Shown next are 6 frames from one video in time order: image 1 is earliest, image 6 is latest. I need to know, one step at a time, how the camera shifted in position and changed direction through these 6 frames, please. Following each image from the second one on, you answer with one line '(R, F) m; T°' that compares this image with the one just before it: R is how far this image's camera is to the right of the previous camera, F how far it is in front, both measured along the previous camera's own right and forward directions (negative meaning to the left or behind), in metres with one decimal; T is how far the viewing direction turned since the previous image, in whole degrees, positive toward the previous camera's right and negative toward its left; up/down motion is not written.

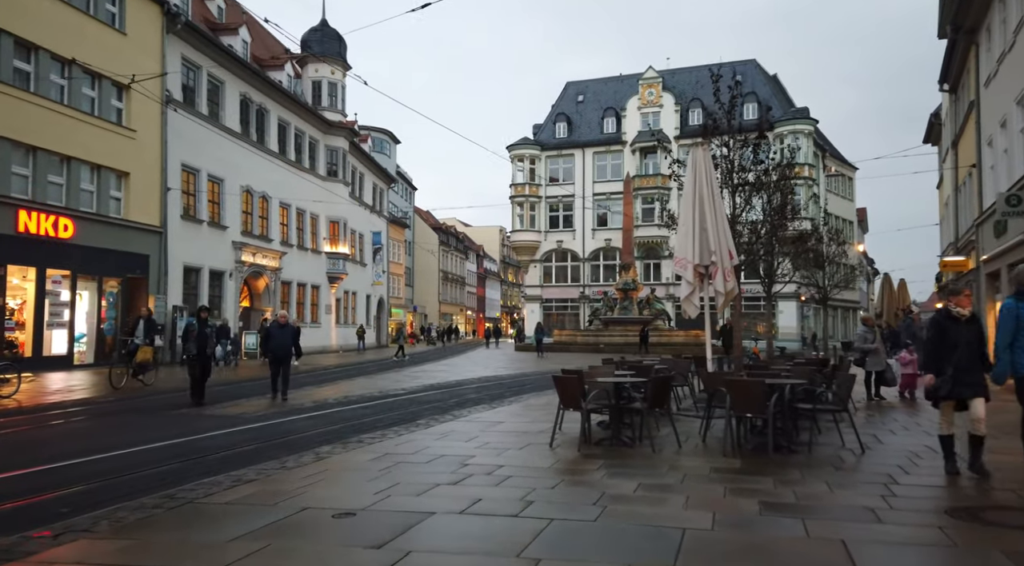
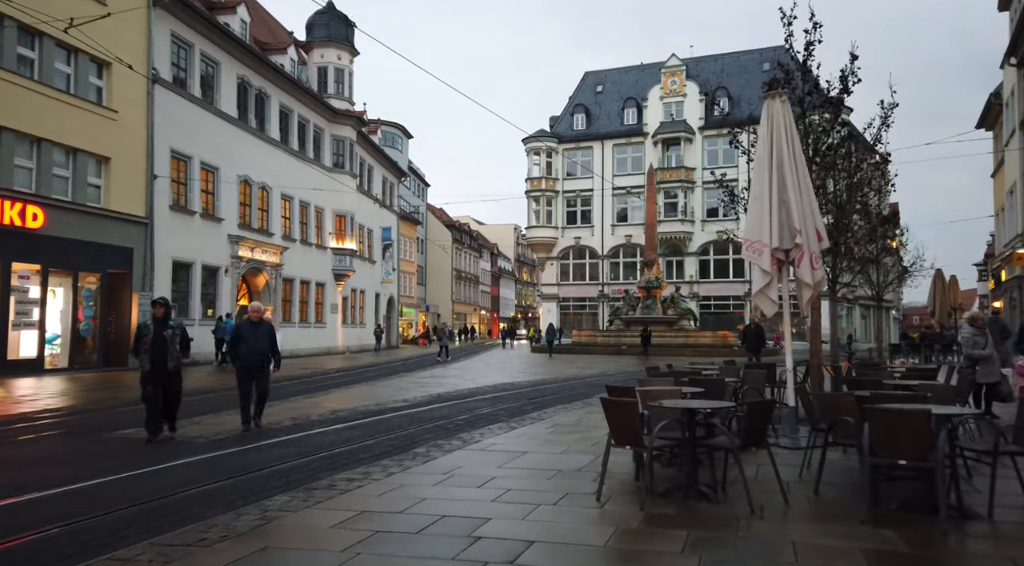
(-0.1, +2.6) m; -1°
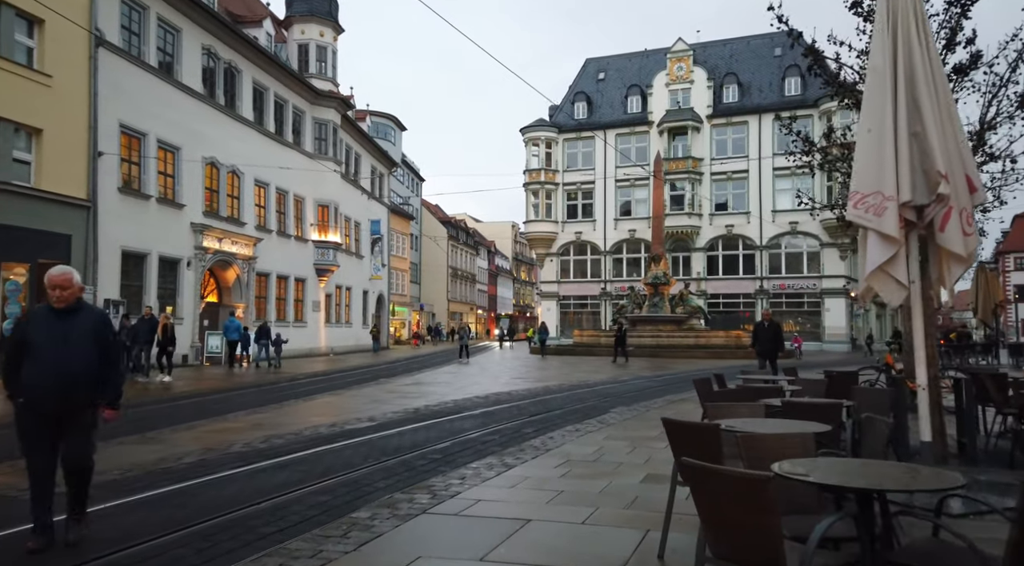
(0.0, +3.3) m; 0°
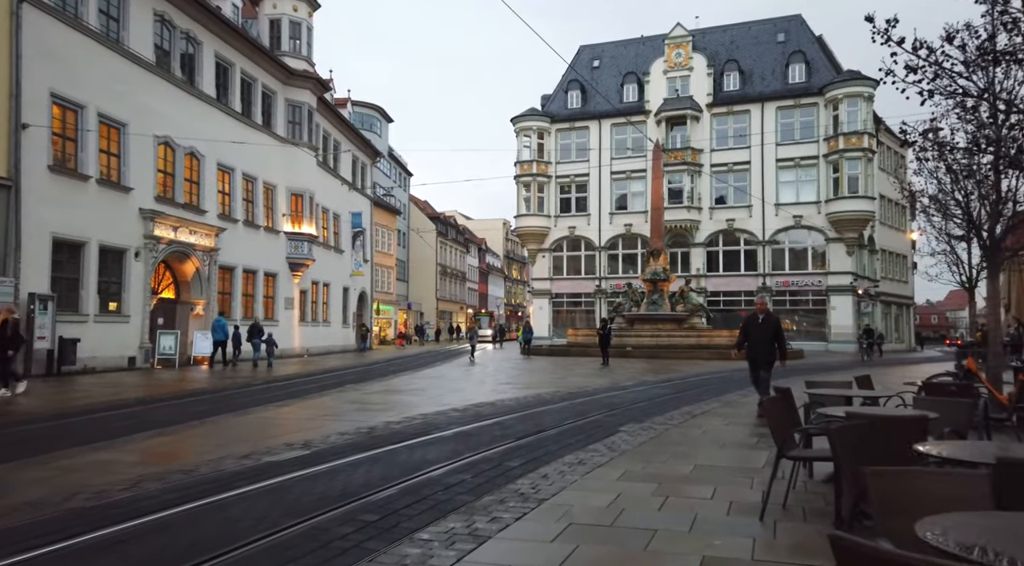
(+0.1, +2.8) m; +1°
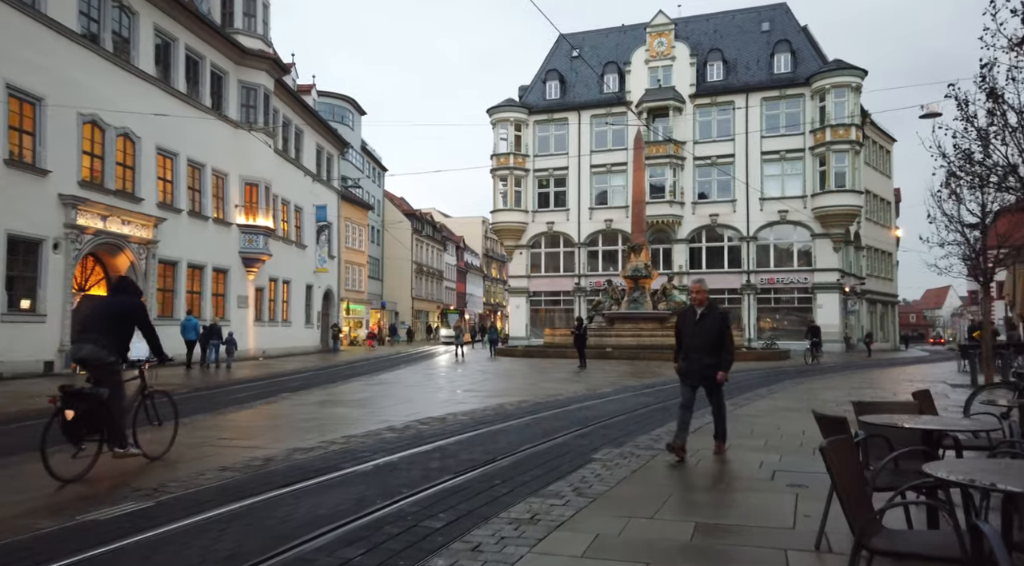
(+0.4, +2.3) m; +1°
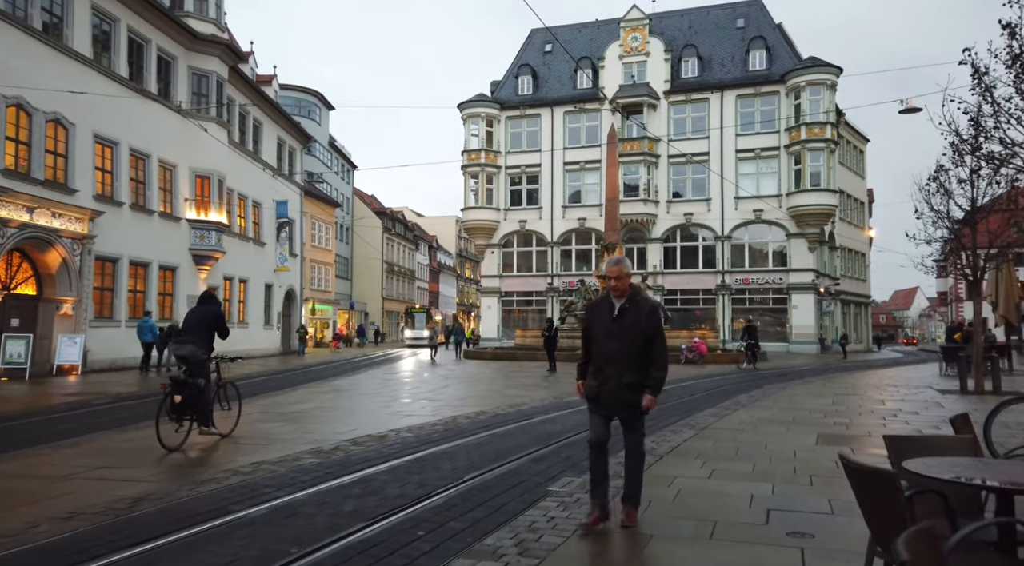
(+0.3, +1.5) m; +2°
